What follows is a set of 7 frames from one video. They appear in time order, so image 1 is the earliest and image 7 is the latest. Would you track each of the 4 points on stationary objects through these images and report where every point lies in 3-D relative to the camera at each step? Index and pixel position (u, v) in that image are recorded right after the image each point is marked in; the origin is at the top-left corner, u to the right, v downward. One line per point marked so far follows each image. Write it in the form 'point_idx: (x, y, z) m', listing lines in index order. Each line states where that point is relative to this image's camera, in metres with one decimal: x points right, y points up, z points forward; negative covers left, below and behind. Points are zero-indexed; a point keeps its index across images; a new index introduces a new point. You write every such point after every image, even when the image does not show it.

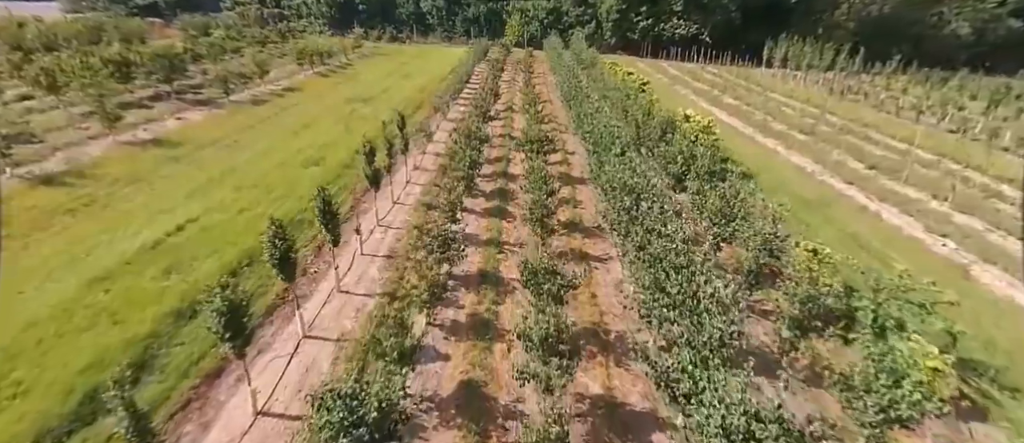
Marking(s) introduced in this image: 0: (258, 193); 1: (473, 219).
0: (-10.1, +1.1, +17.9) m
1: (-1.6, +0.1, +18.5) m
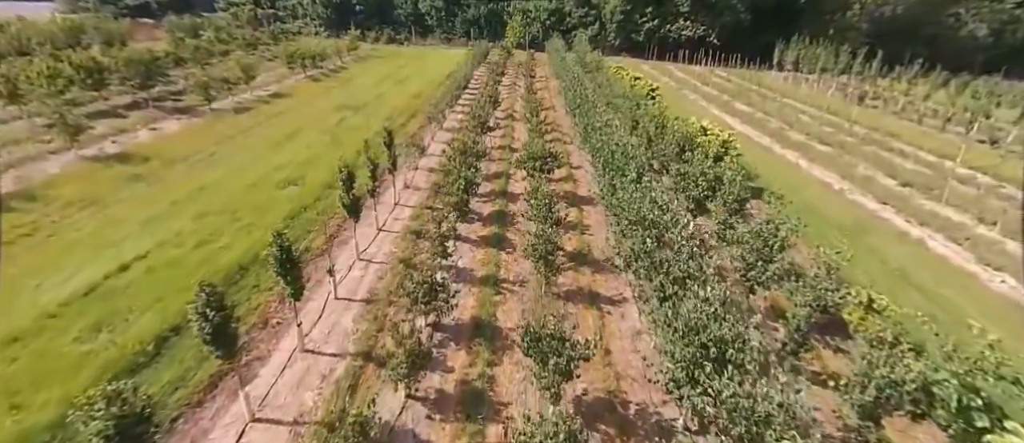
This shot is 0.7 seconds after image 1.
0: (-10.1, 0.0, +15.7) m
1: (-1.6, -1.0, +16.3) m
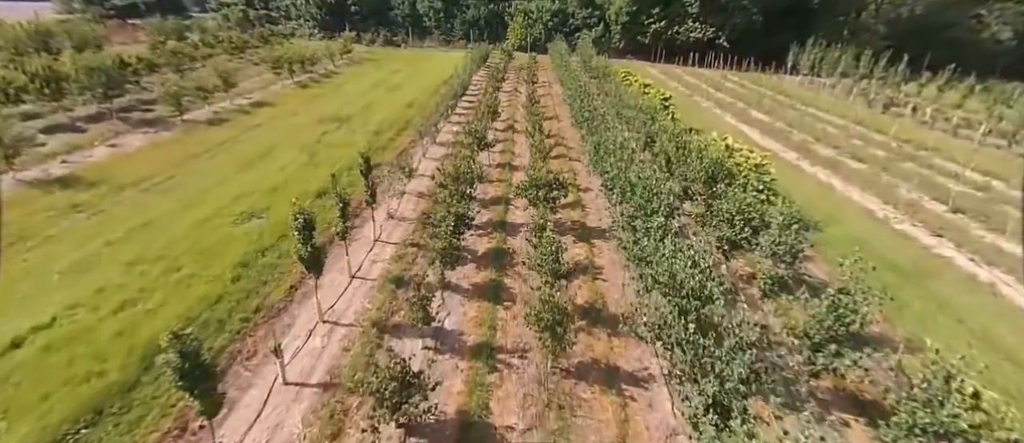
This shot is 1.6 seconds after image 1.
0: (-10.2, -1.5, +13.0) m
1: (-1.6, -2.4, +13.5) m
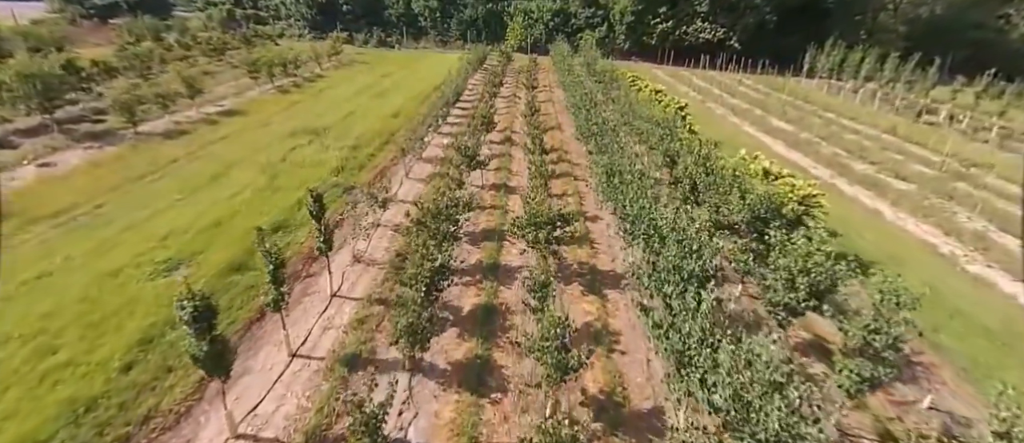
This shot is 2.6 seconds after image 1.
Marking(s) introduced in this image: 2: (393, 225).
0: (-10.4, -2.9, +9.6) m
1: (-1.8, -3.9, +10.1) m
2: (-4.4, -0.1, +16.8) m
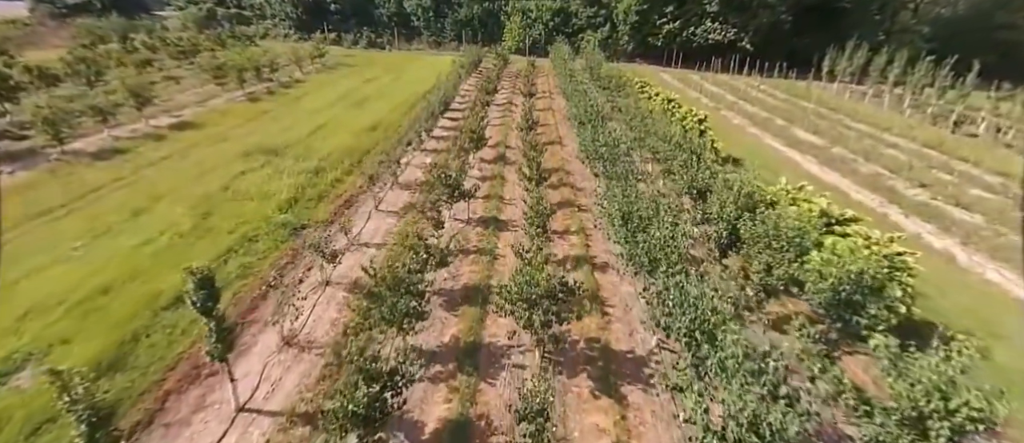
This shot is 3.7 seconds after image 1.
0: (-10.8, -4.6, +5.7) m
1: (-2.2, -5.6, +6.3) m
2: (-4.8, -1.8, +13.0) m
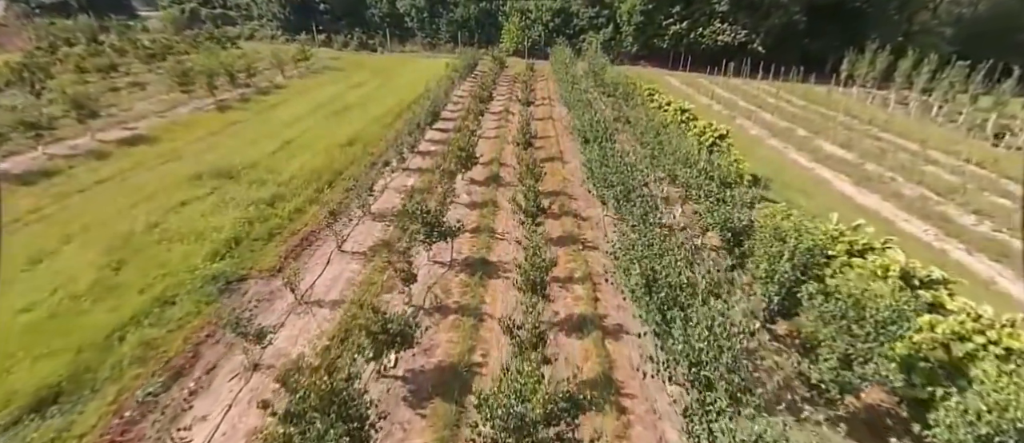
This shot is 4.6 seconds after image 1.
0: (-11.1, -6.1, +2.5) m
1: (-2.5, -7.1, +3.1) m
2: (-5.1, -3.3, +9.7) m
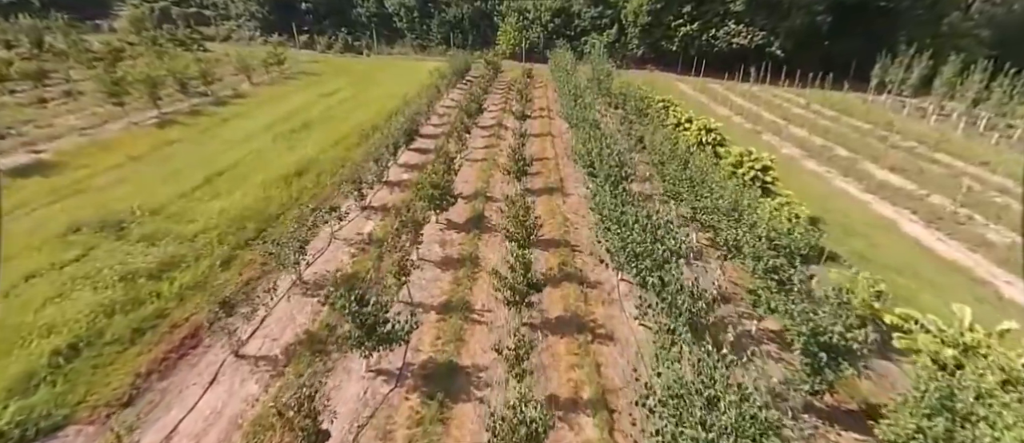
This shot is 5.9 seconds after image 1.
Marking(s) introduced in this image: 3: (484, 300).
0: (-11.6, -8.2, -2.2) m
1: (-3.1, -9.2, -1.7) m
2: (-5.6, -5.4, +5.0) m
3: (-0.8, -2.3, +13.2) m
